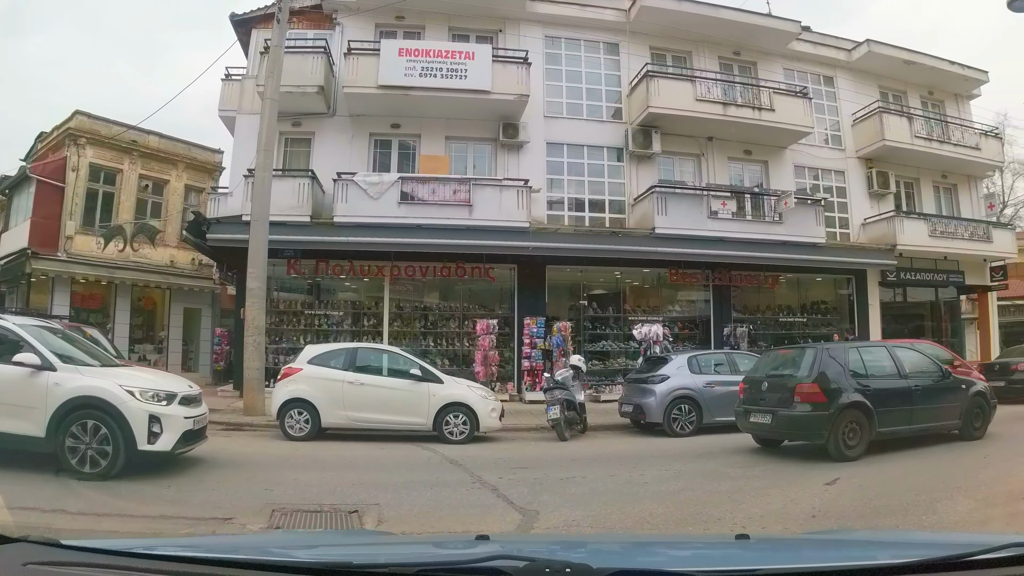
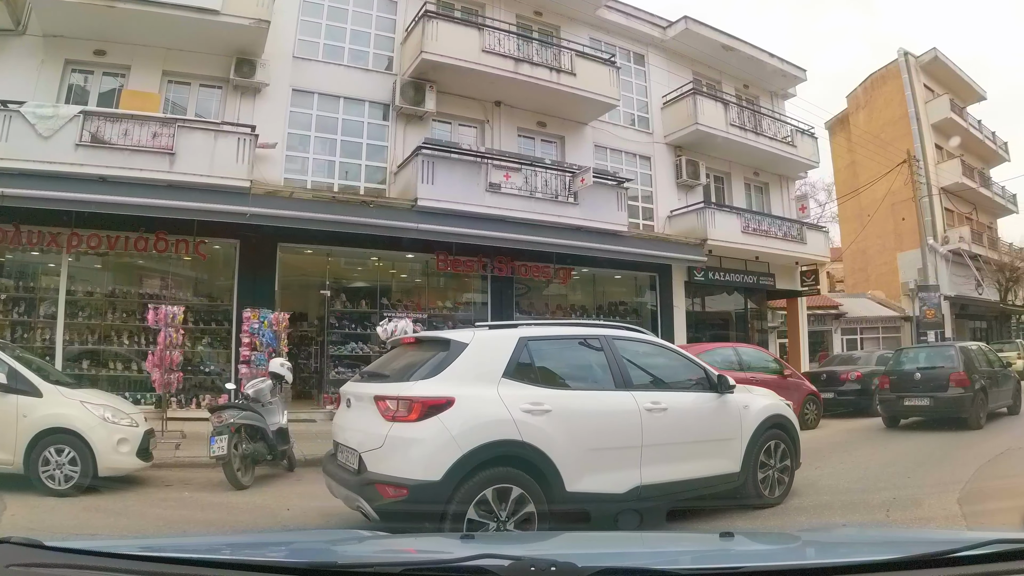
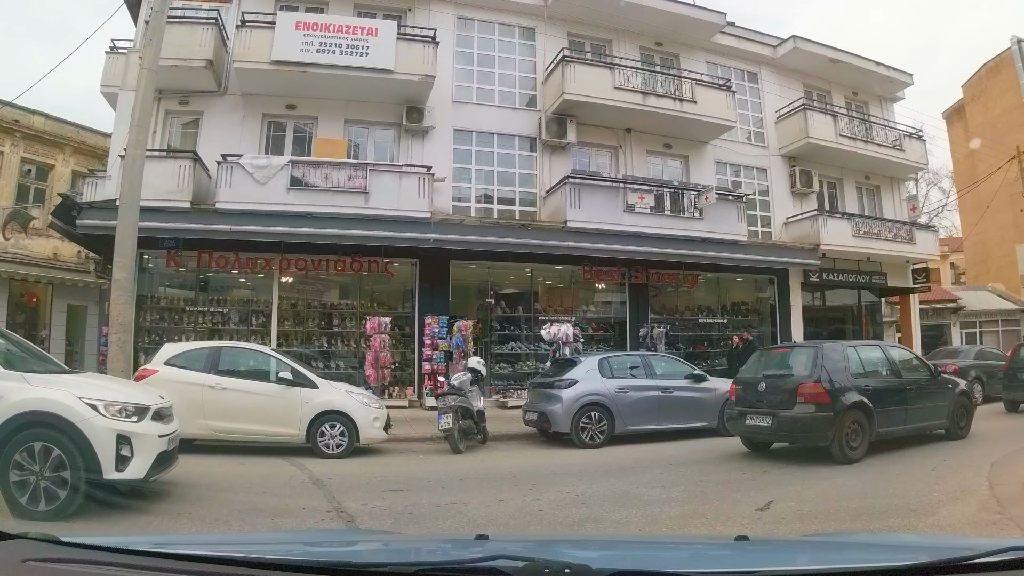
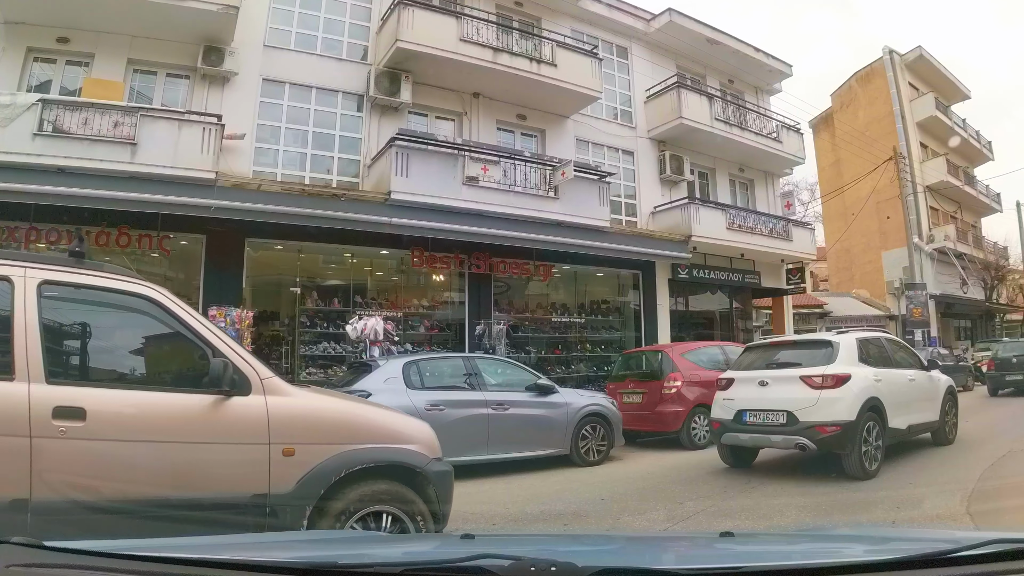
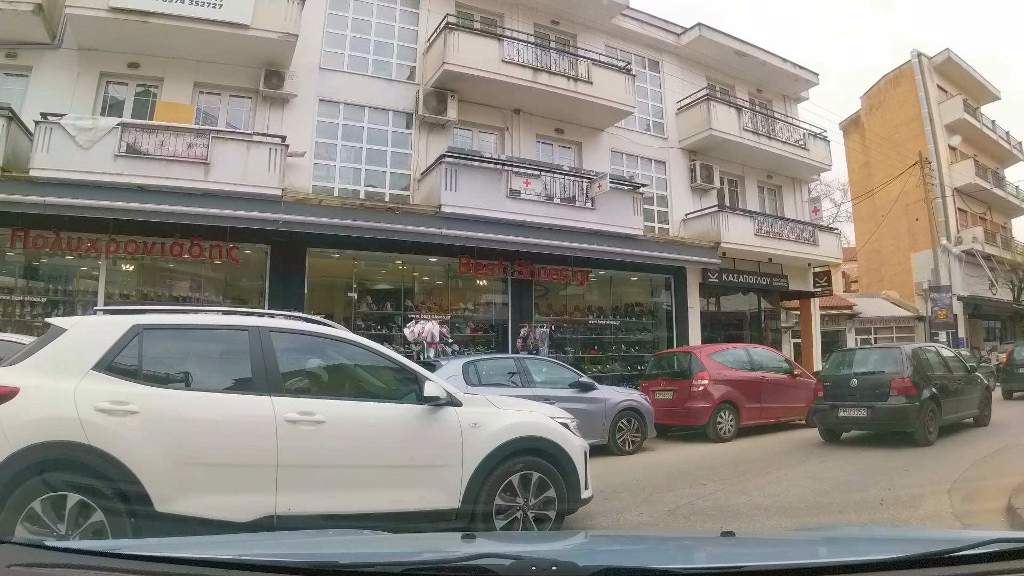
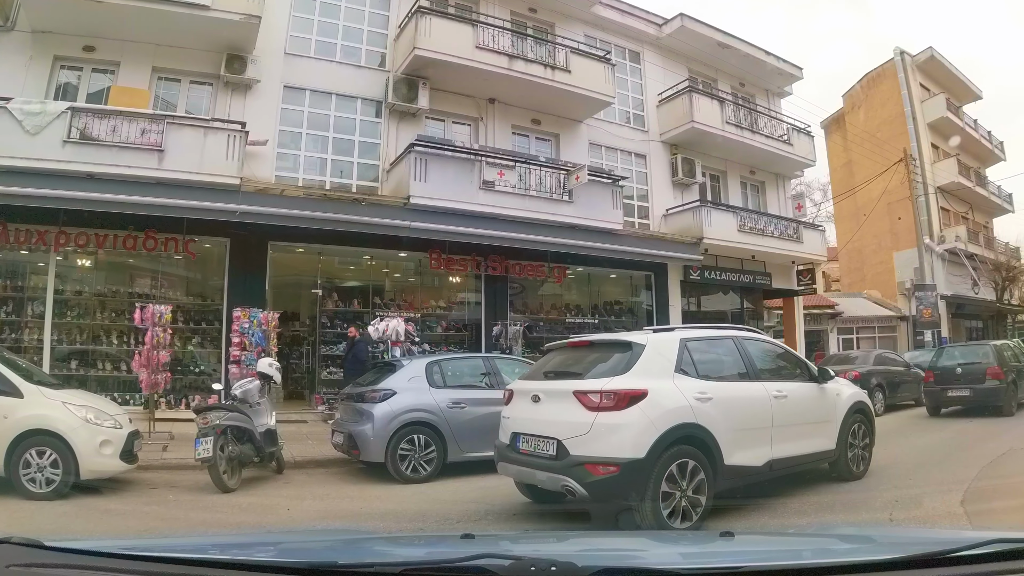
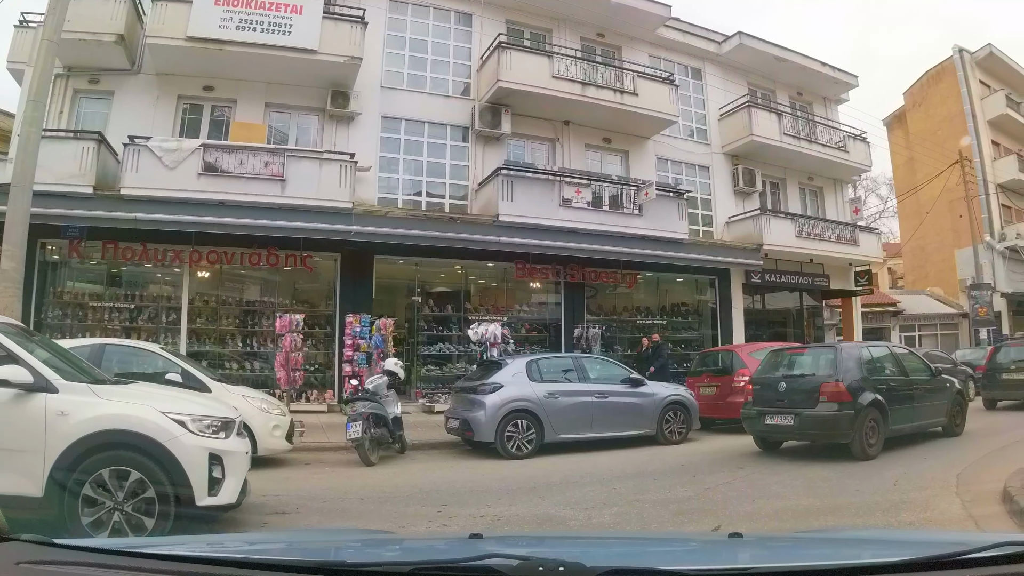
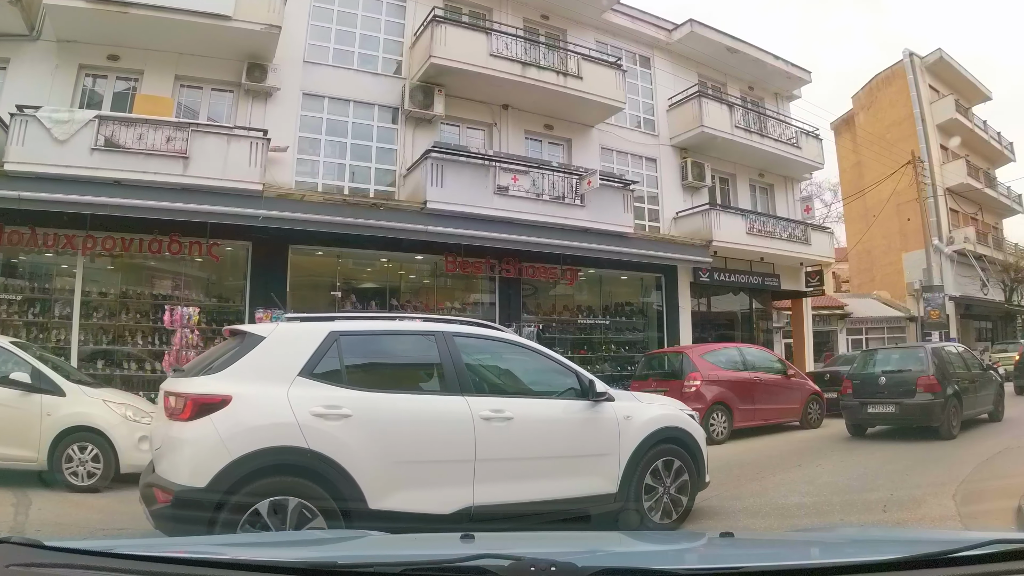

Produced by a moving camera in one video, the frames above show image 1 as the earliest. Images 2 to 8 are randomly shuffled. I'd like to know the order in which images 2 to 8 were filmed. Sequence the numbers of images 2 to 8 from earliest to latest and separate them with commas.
3, 7, 5, 8, 2, 6, 4
